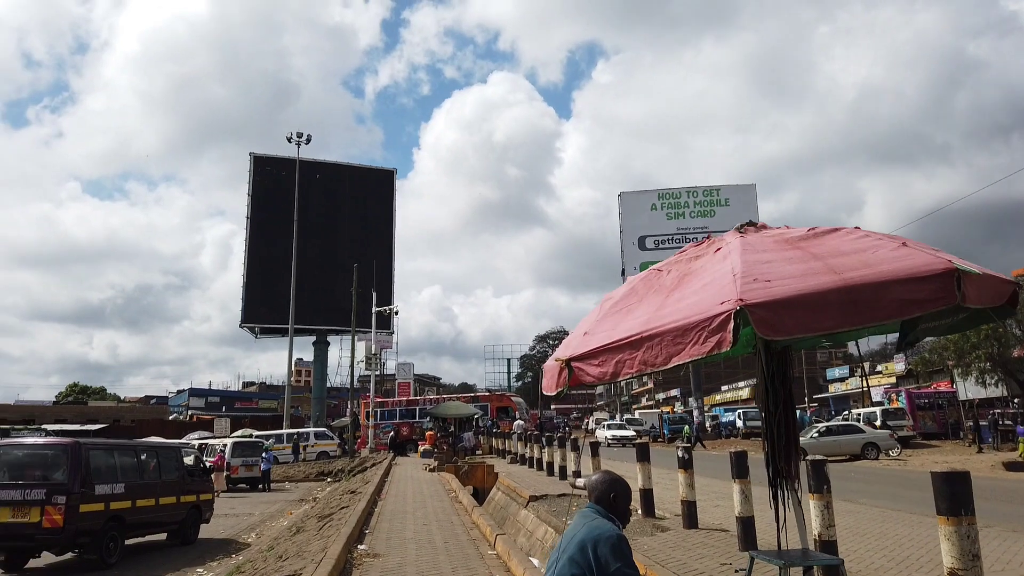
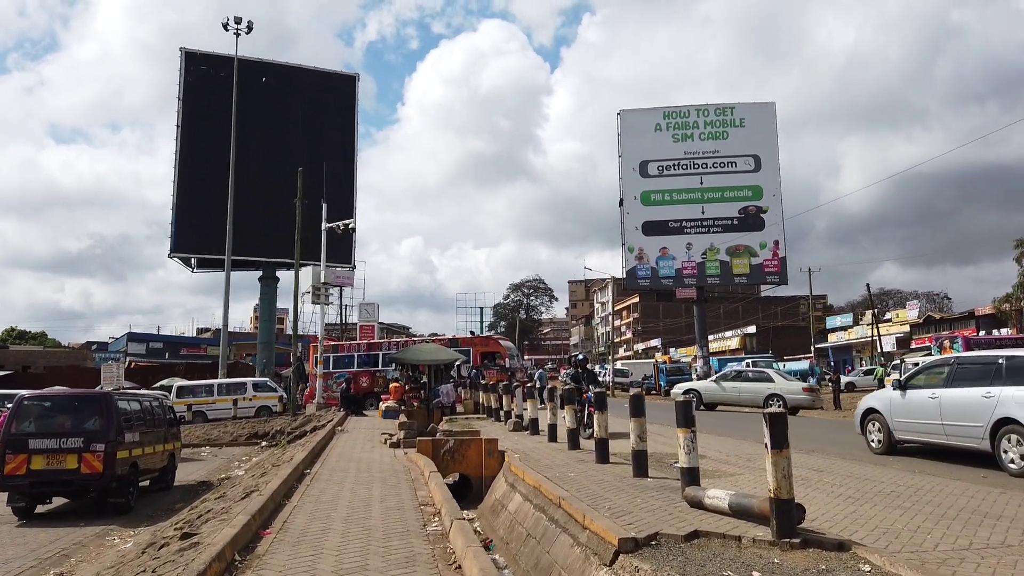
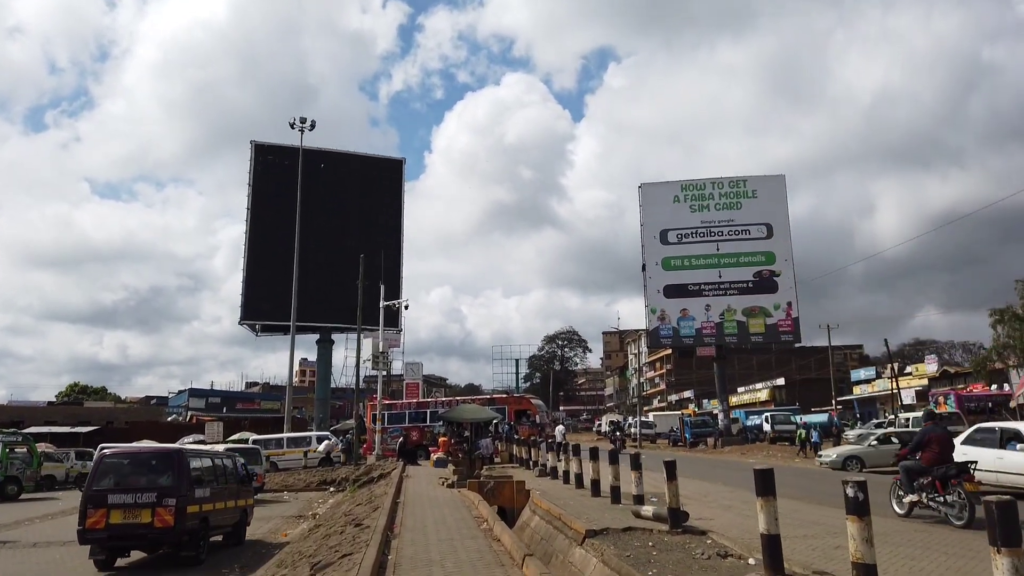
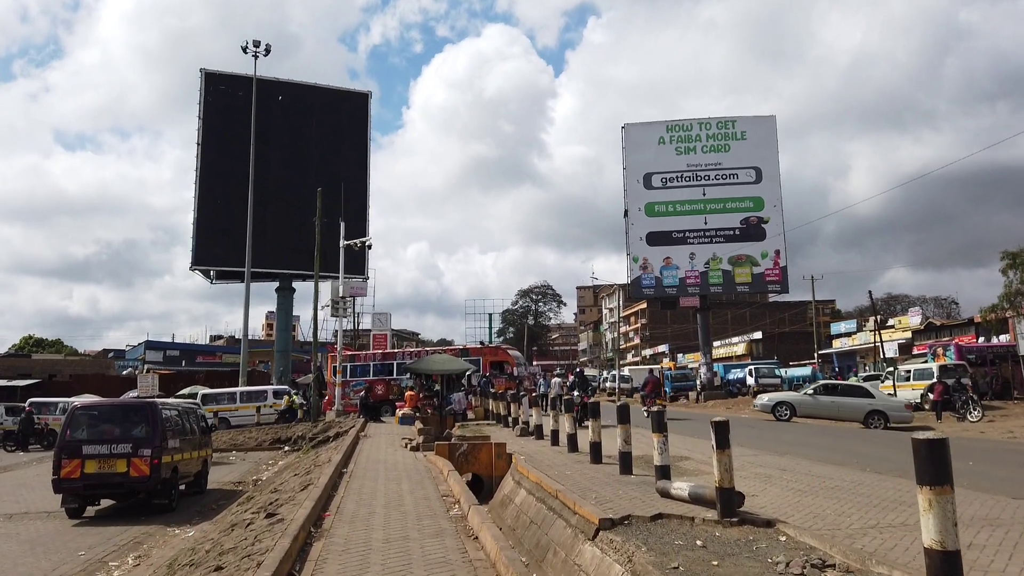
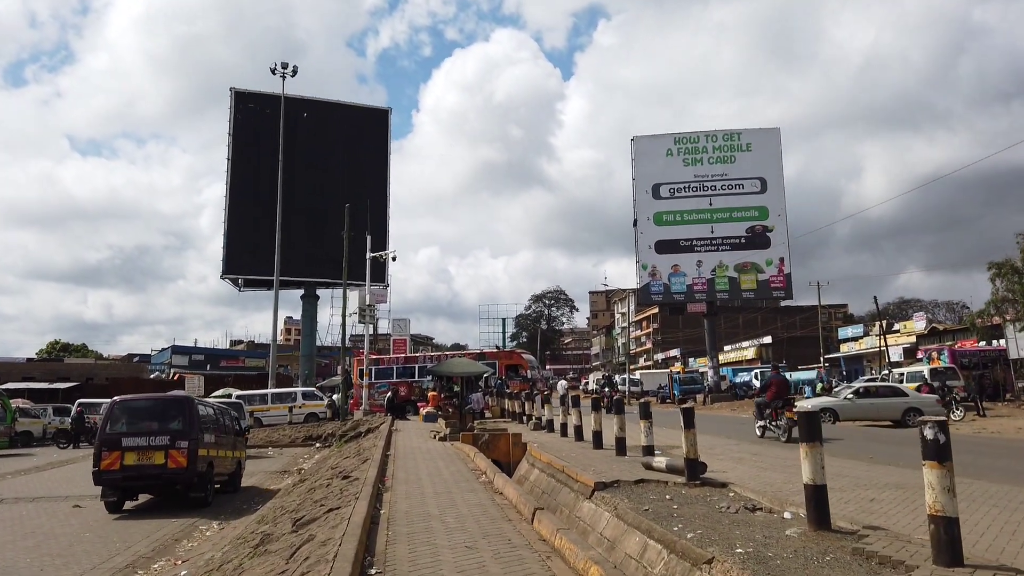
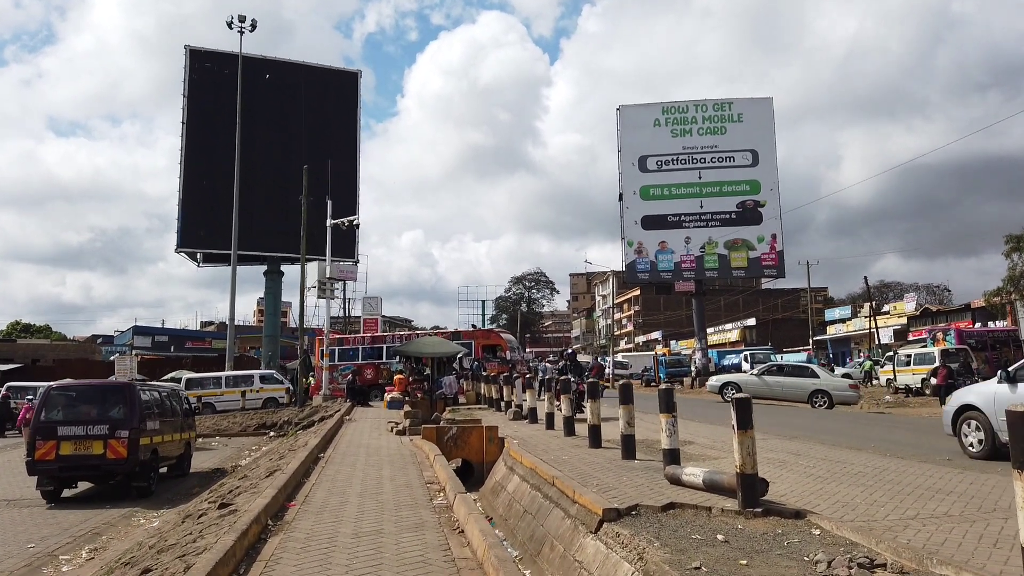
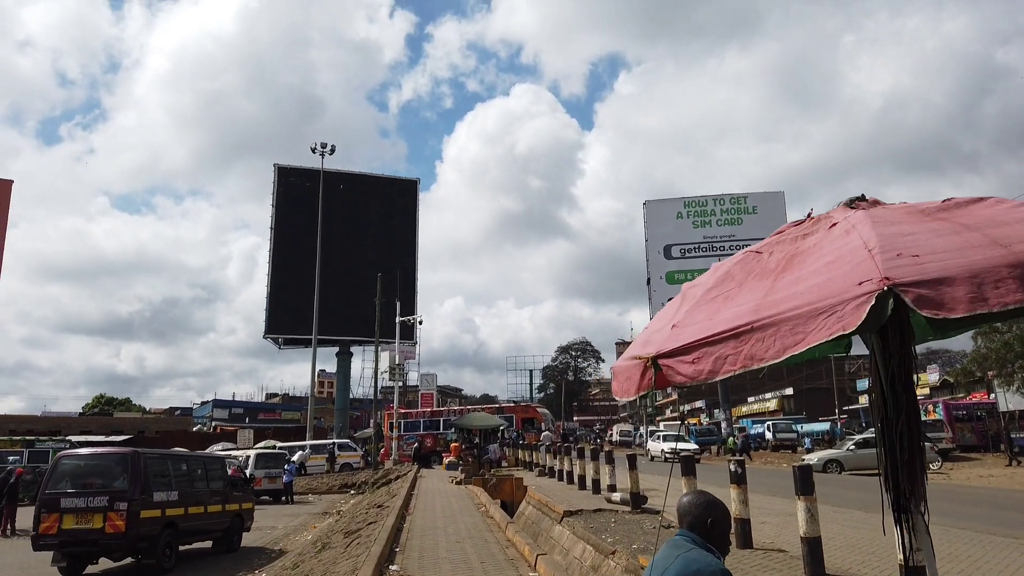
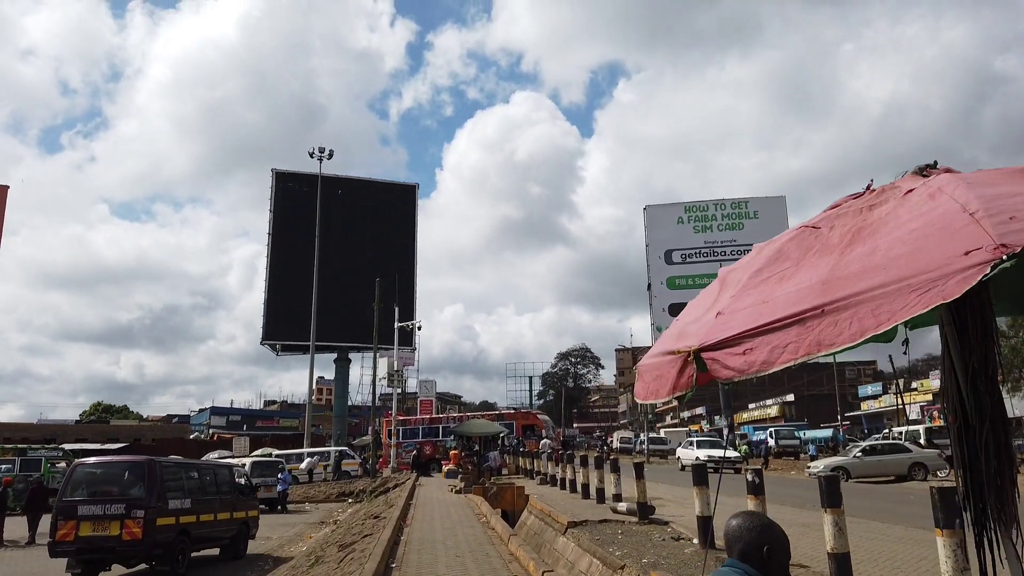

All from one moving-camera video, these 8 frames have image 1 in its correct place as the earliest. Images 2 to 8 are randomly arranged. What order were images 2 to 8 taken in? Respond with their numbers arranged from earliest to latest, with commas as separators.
7, 8, 3, 5, 4, 6, 2
